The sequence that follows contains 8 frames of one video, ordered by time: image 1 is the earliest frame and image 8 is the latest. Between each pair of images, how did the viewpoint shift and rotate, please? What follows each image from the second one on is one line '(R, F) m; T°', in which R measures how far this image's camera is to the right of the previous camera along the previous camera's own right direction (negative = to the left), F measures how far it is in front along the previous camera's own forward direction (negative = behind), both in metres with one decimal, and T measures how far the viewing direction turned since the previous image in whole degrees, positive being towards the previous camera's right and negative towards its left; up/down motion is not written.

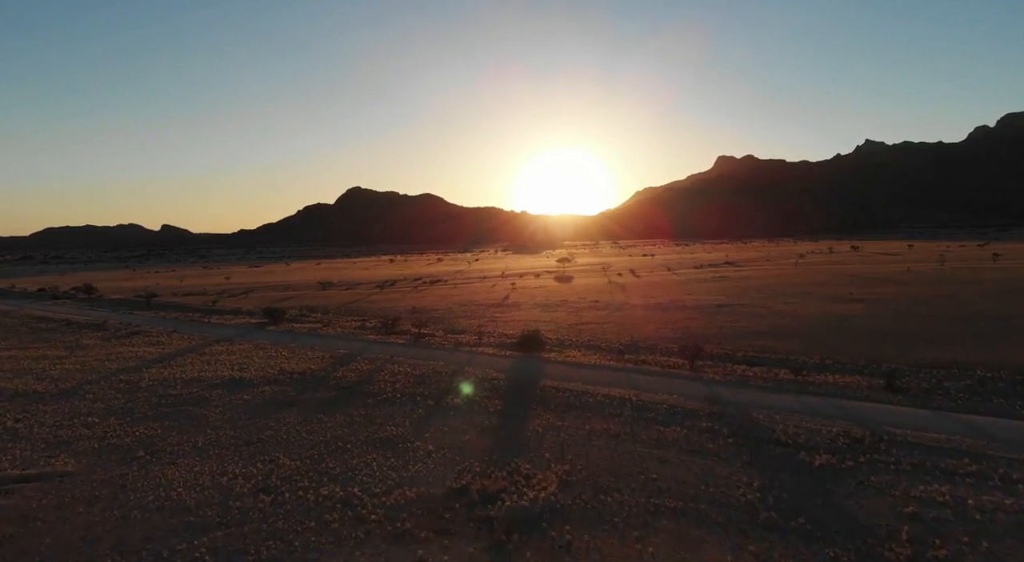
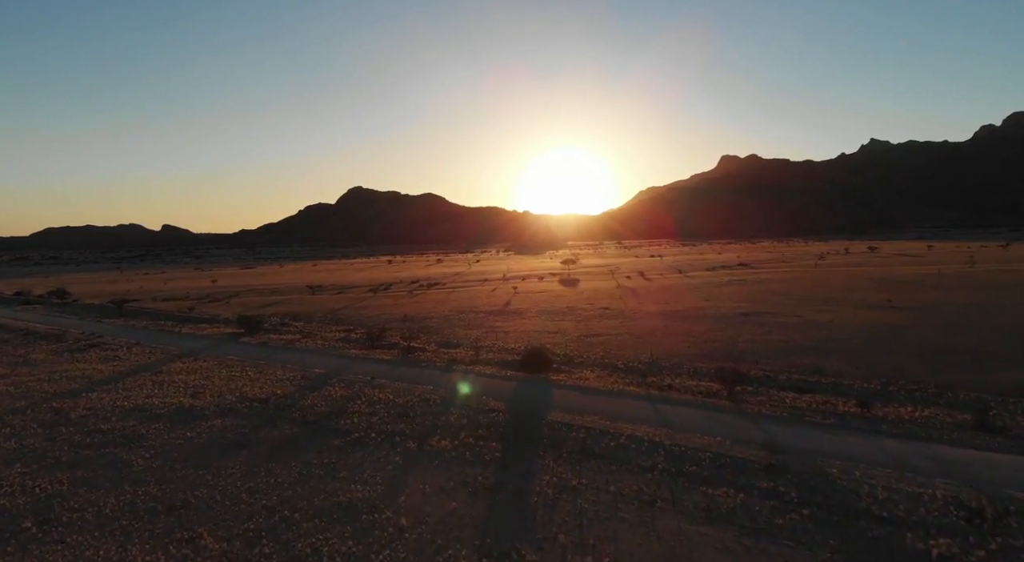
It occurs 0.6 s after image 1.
(0.0, +3.4) m; 0°
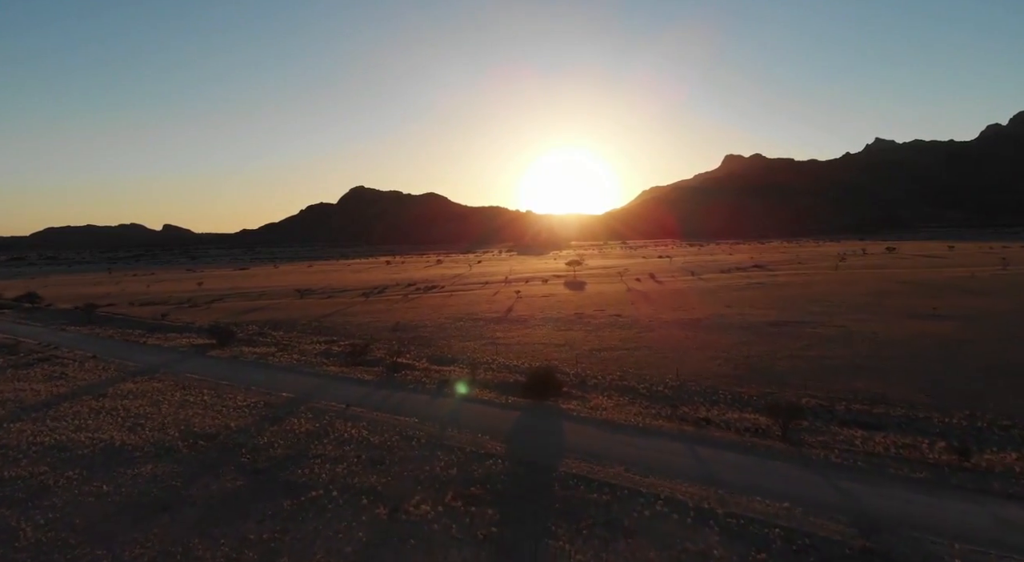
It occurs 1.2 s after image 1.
(0.0, +3.2) m; 0°
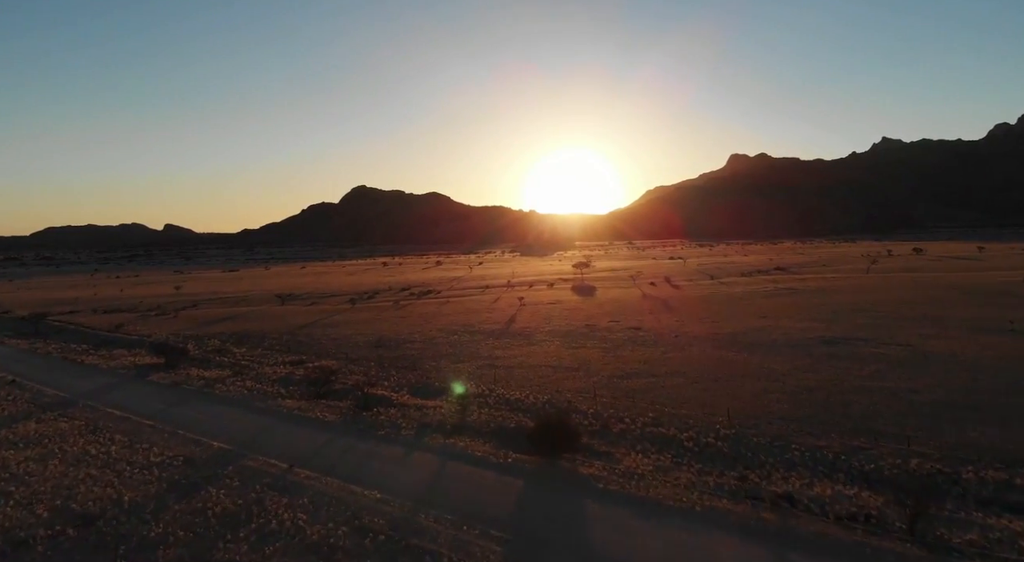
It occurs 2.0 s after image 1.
(0.0, +4.3) m; 0°
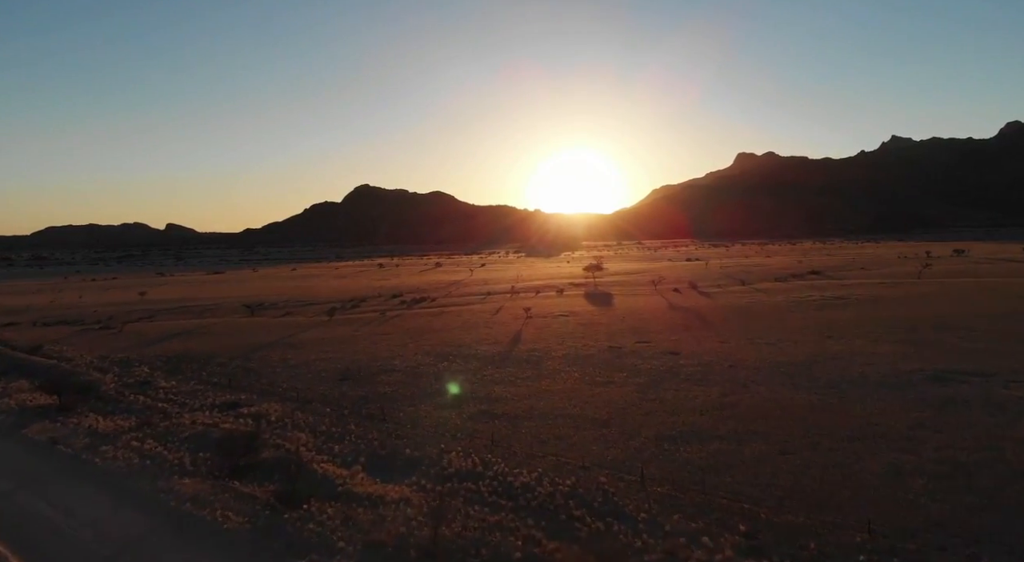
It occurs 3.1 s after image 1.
(0.0, +5.6) m; 0°
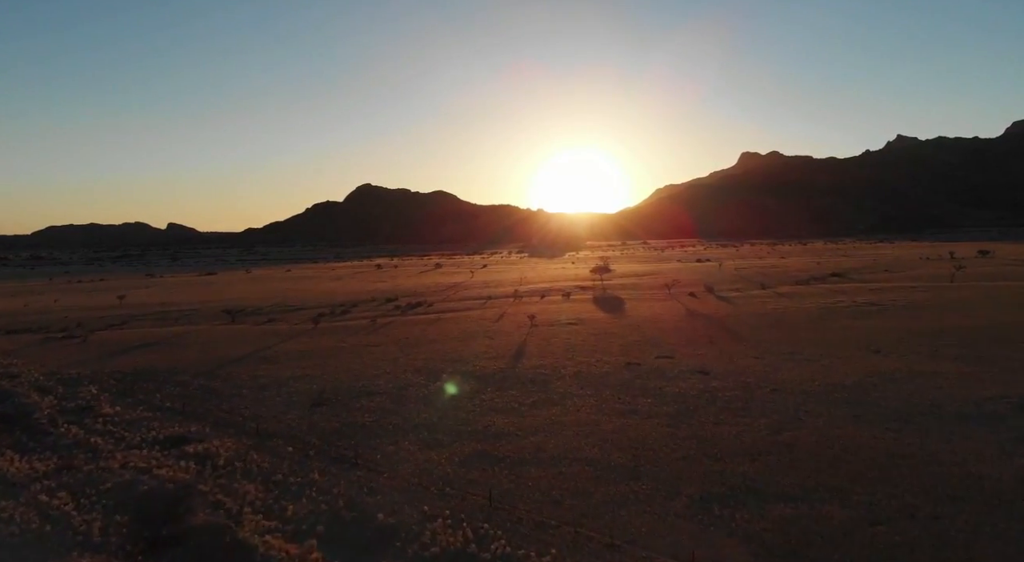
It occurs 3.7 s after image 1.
(0.0, +2.9) m; 0°
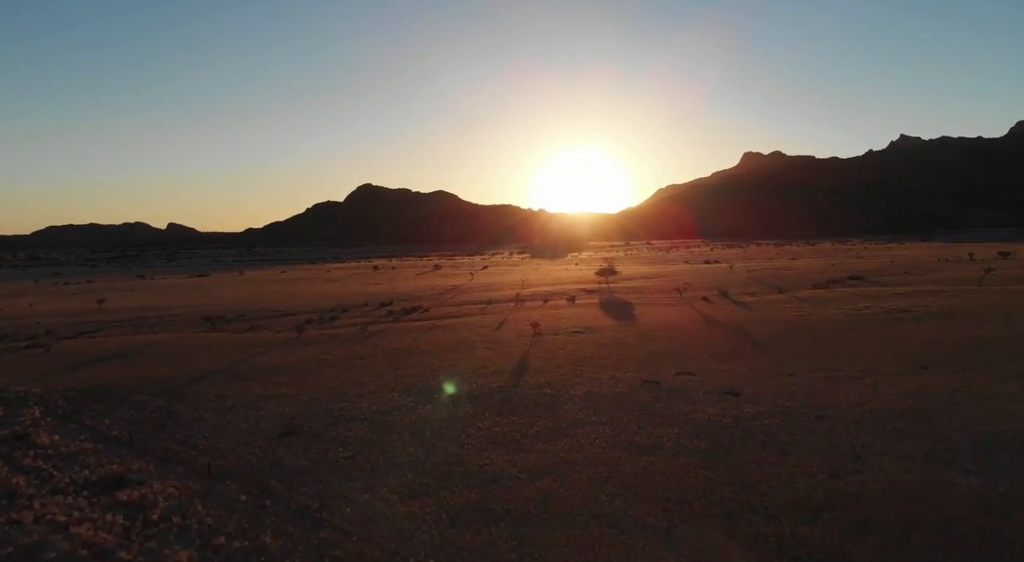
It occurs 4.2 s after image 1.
(0.0, +2.3) m; 0°
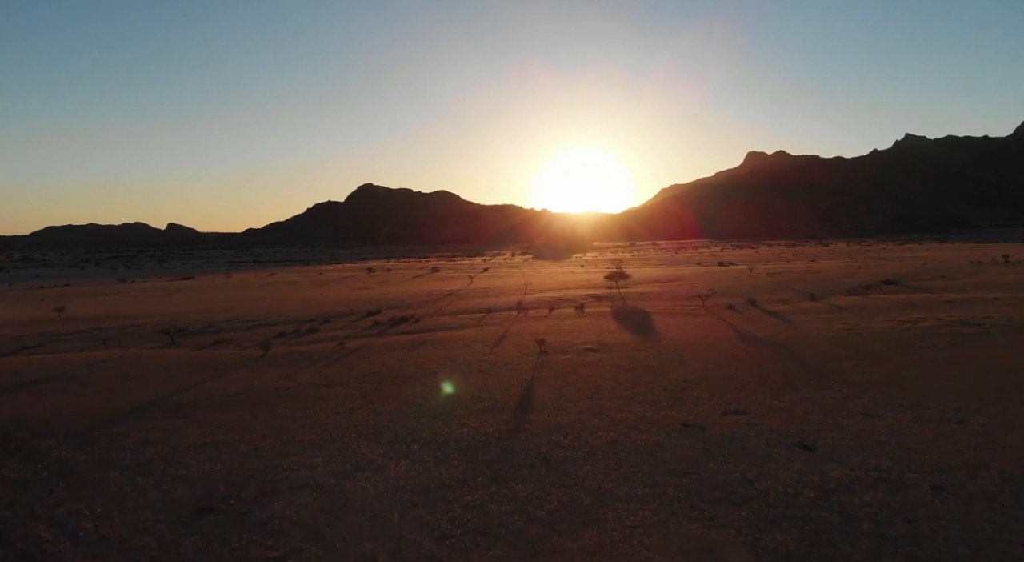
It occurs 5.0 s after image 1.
(0.0, +3.9) m; 0°
